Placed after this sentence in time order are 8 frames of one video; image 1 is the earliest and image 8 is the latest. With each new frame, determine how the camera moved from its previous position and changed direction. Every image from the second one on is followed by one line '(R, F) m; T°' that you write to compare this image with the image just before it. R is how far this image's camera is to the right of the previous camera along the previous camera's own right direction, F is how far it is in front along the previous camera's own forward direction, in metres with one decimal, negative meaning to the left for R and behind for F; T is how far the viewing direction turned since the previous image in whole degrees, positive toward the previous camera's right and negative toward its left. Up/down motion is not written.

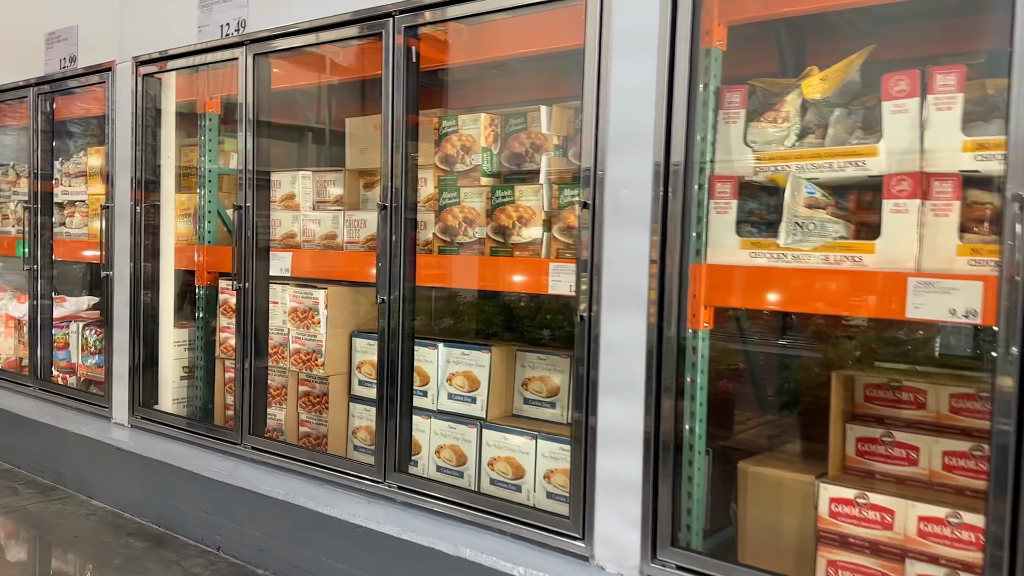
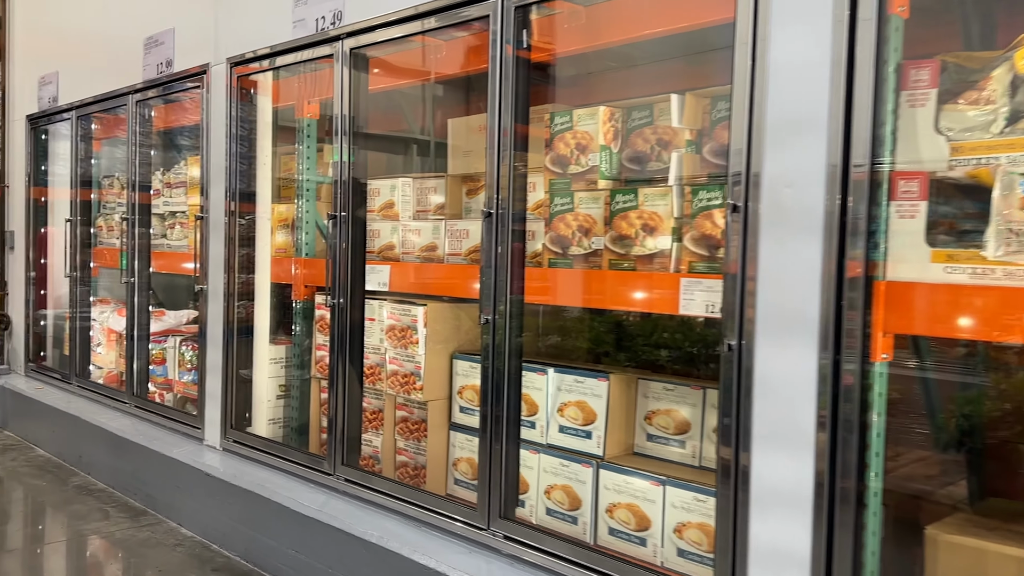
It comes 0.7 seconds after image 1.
(-0.1, +0.3) m; -7°
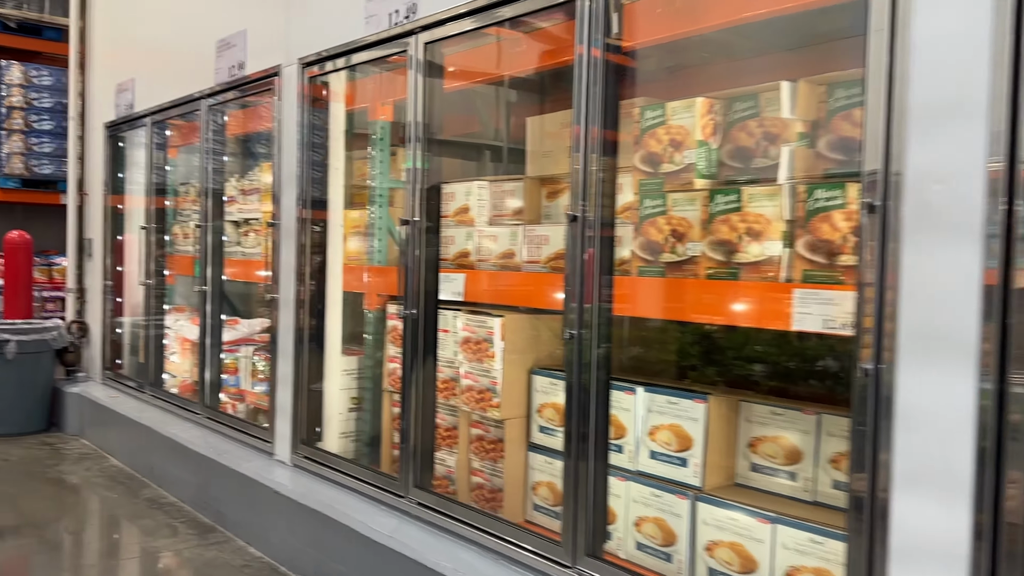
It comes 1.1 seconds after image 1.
(0.0, +0.2) m; -5°
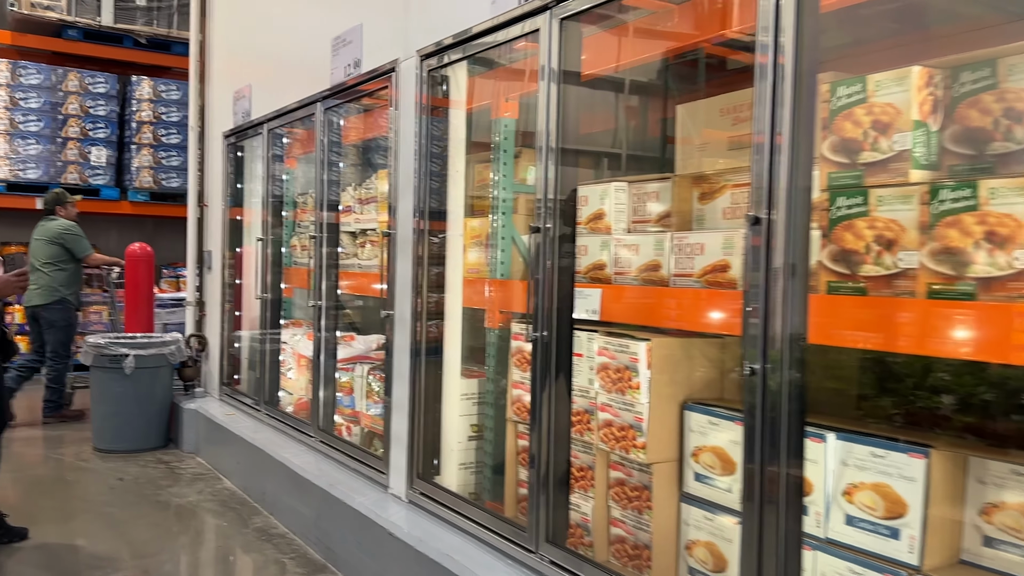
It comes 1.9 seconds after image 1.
(-0.1, +0.3) m; -8°
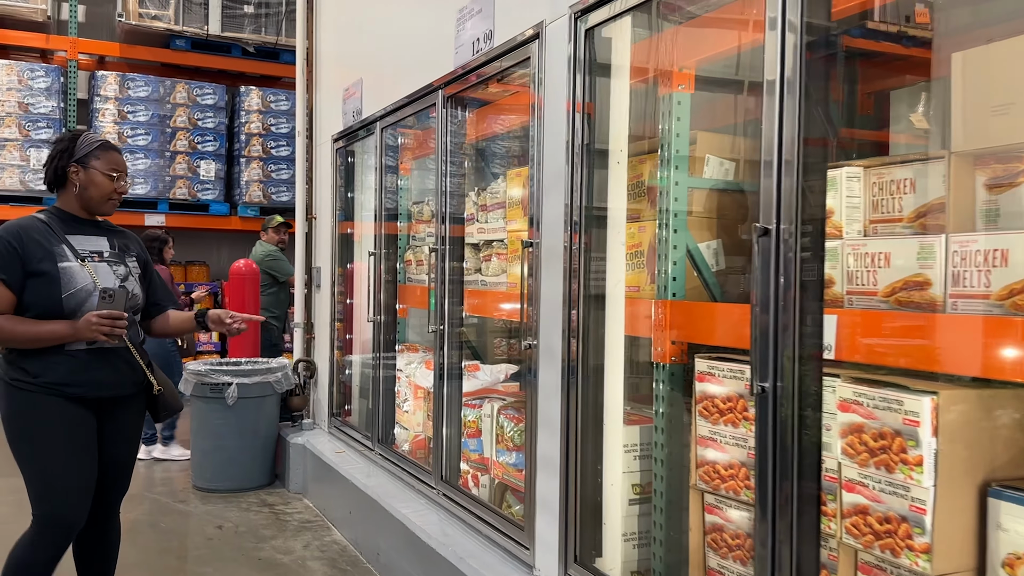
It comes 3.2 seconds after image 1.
(-0.2, +0.5) m; -7°
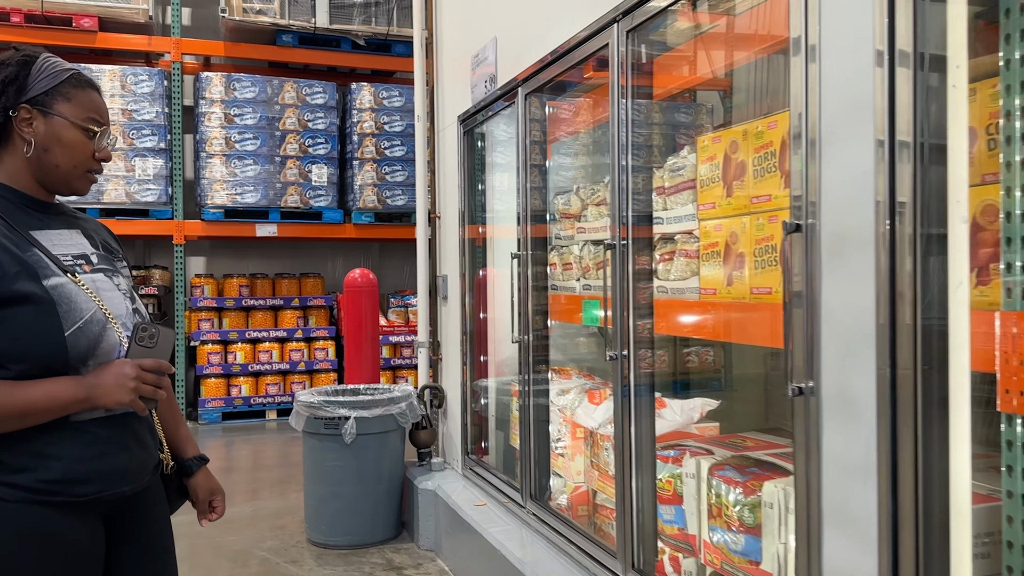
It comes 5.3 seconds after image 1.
(-0.2, +0.7) m; -8°
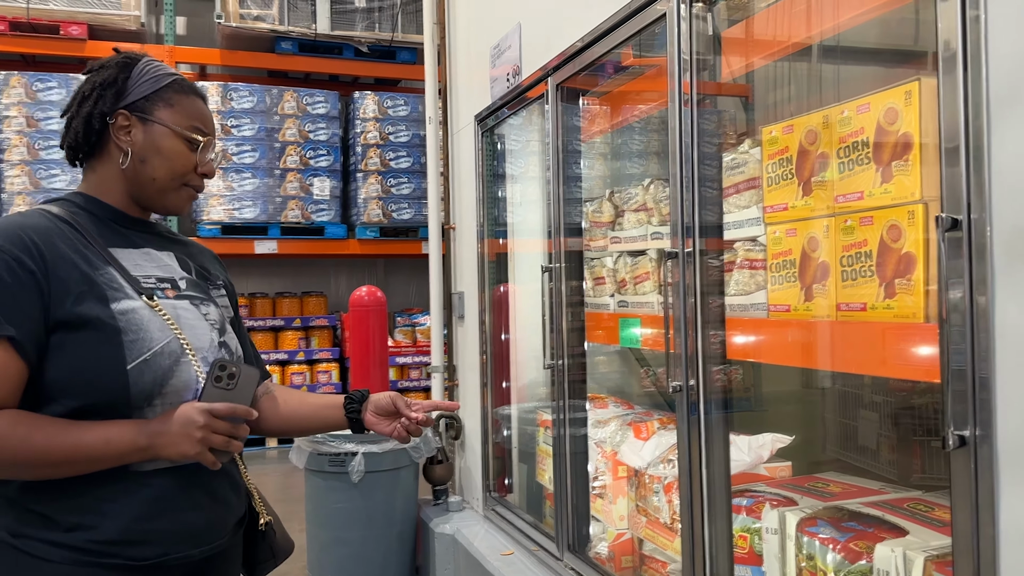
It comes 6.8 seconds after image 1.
(-0.1, +0.3) m; 0°
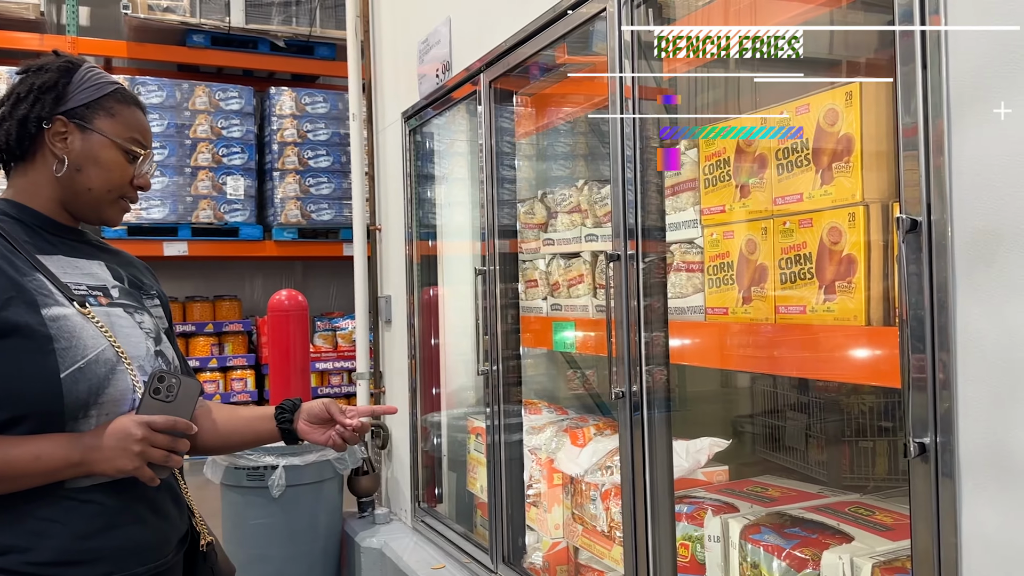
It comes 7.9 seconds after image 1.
(0.0, +0.1) m; +6°
